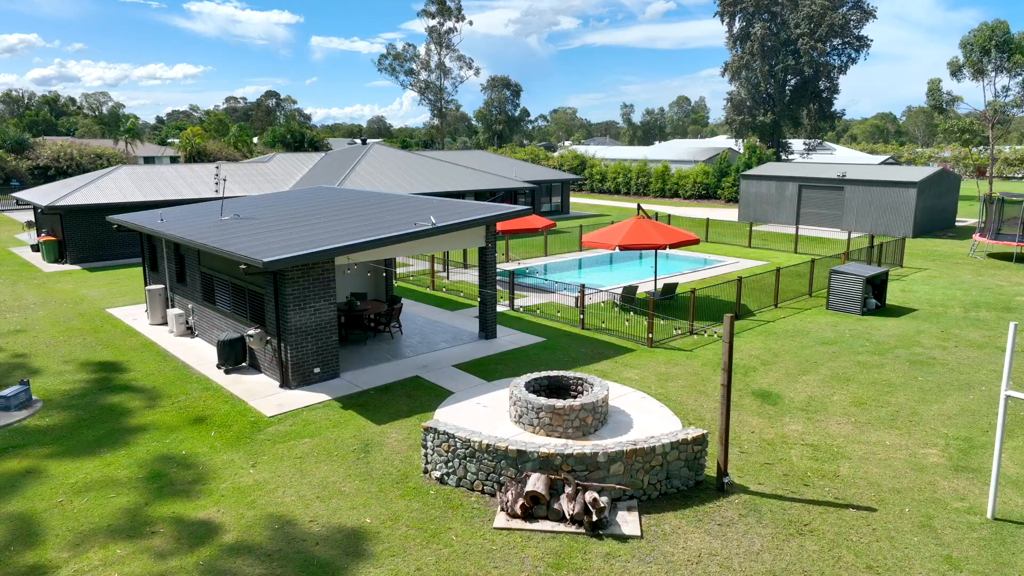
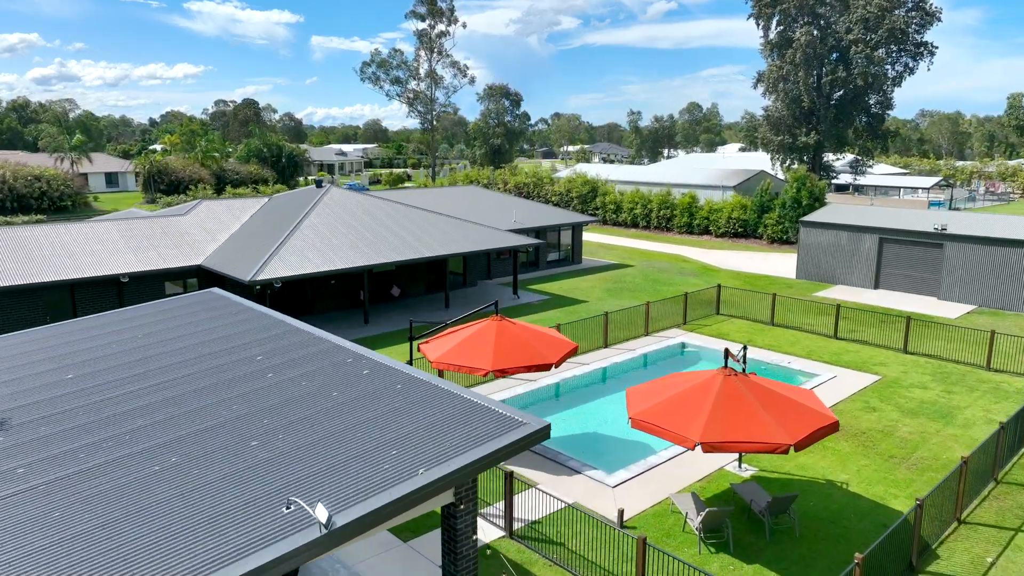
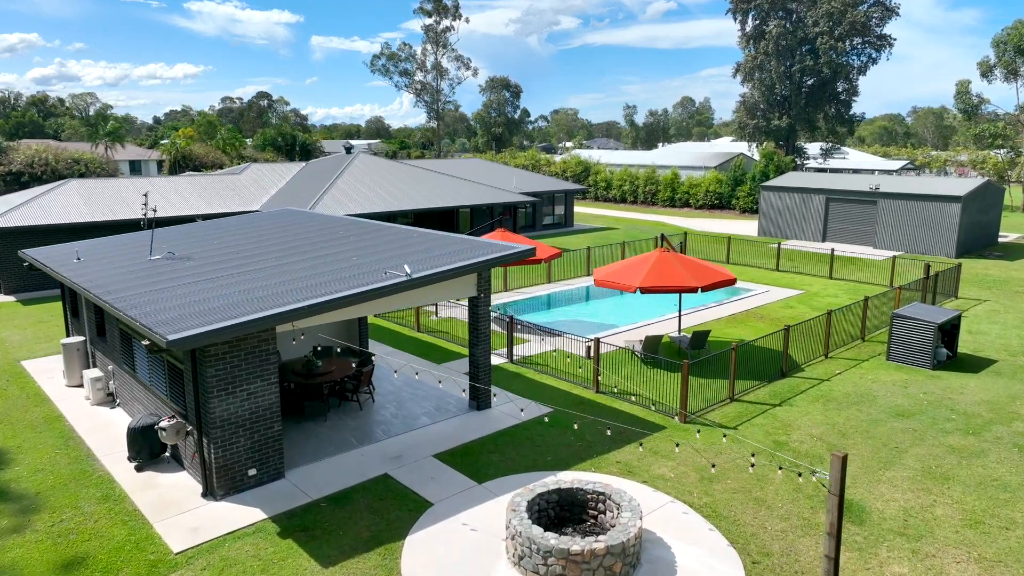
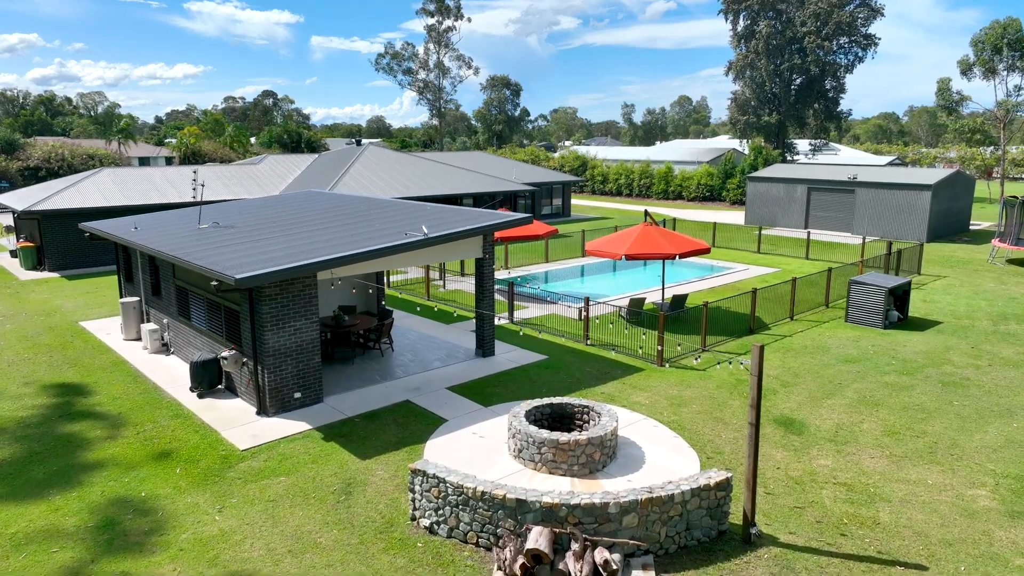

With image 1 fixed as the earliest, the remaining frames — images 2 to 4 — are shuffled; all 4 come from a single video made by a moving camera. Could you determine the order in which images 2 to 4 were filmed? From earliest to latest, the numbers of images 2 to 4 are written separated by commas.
4, 3, 2
